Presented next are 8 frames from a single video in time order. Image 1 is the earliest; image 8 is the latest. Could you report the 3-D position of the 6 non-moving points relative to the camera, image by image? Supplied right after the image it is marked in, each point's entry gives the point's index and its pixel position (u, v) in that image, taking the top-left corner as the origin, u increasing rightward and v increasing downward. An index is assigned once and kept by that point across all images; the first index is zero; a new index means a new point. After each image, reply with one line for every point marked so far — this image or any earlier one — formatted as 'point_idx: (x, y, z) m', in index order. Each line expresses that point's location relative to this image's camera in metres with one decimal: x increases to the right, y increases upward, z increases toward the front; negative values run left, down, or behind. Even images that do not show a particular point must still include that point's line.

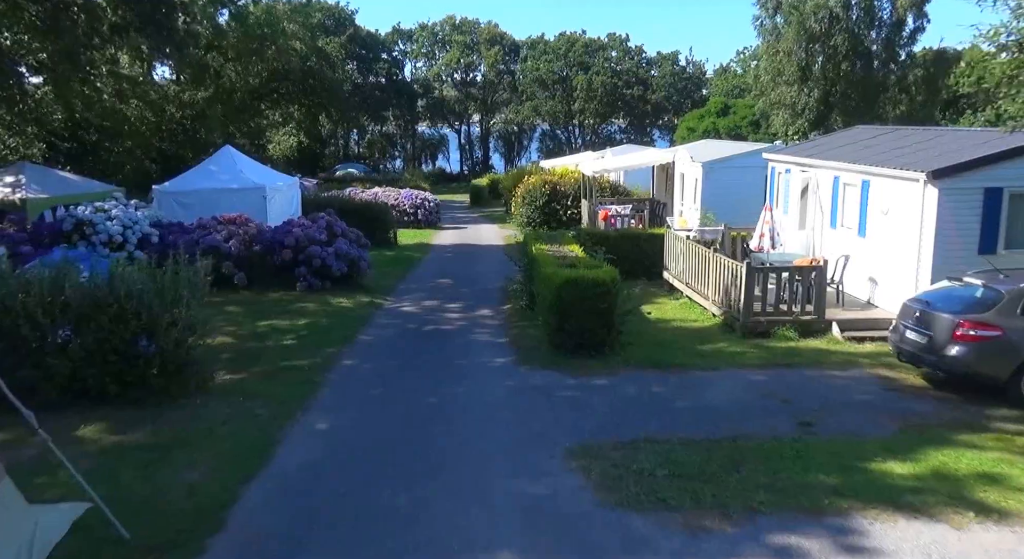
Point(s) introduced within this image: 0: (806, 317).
0: (+3.8, -0.5, +10.1) m
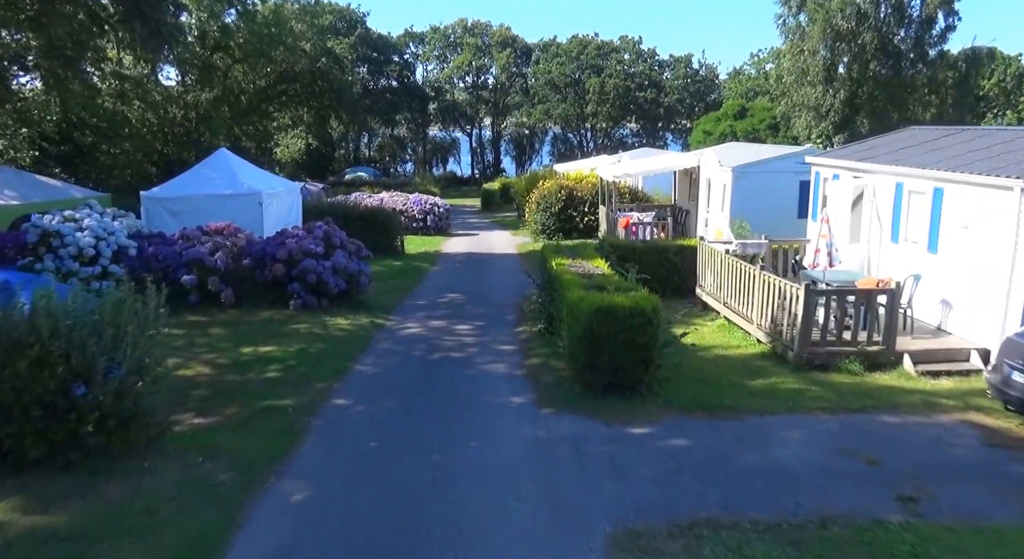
0: (+4.0, -0.8, +8.7) m
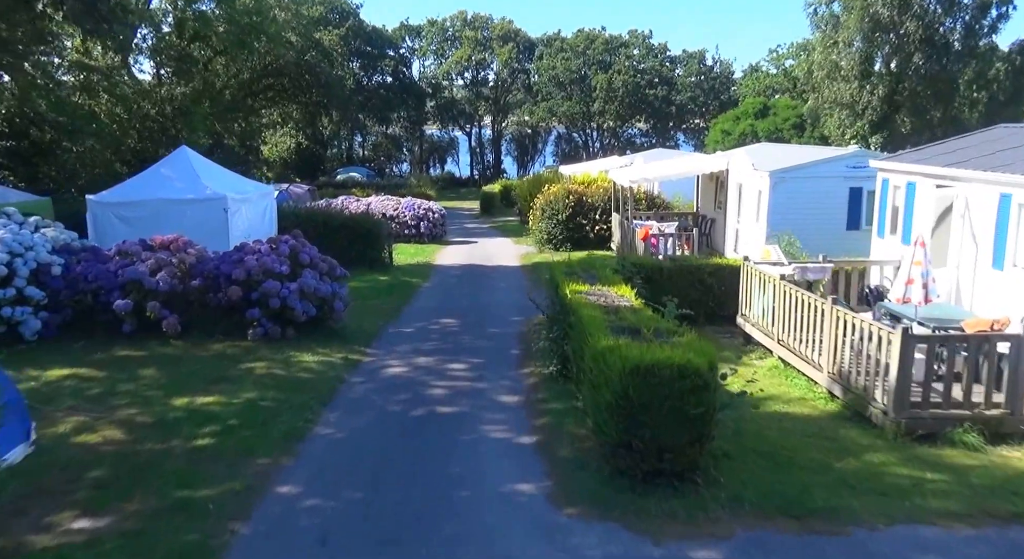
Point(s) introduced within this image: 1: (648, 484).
0: (+4.1, -1.1, +6.6) m
1: (+1.0, -1.5, +5.7) m
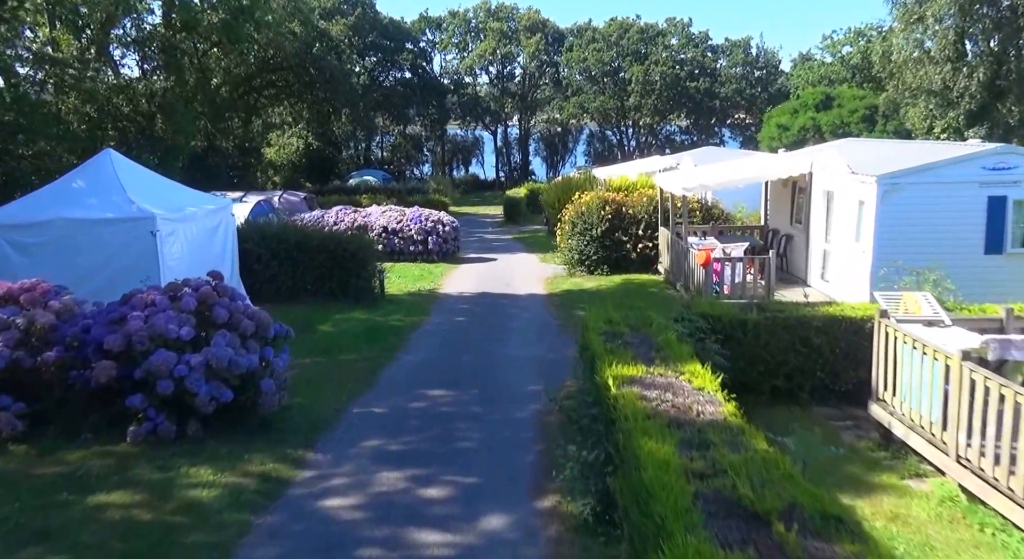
0: (+4.0, -1.7, +3.1) m
1: (+0.9, -2.0, +2.3) m
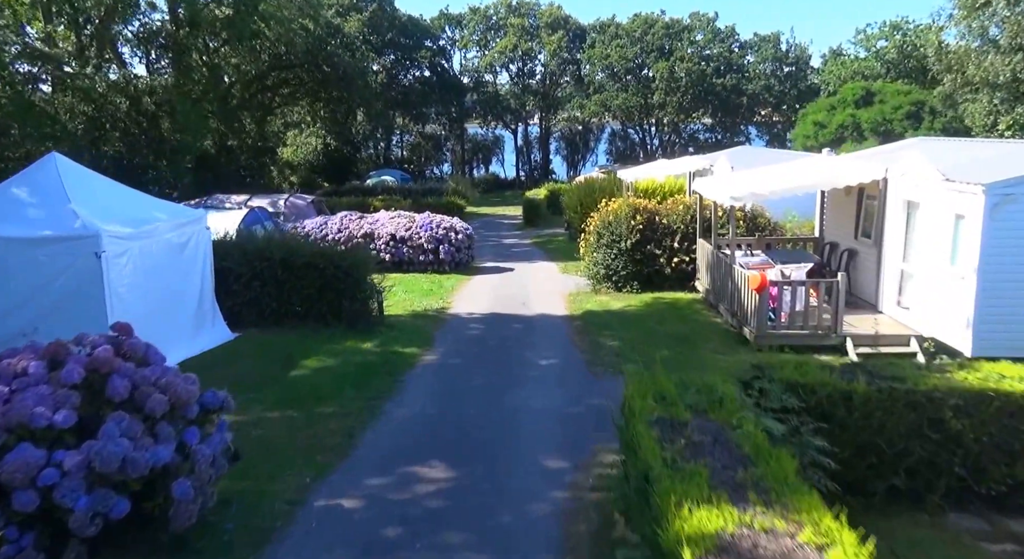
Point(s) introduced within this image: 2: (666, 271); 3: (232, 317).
0: (+4.0, -2.0, +1.1) m
1: (+0.9, -2.4, +0.4) m
2: (+2.9, +0.1, +14.9) m
3: (-4.7, -0.6, +13.1) m
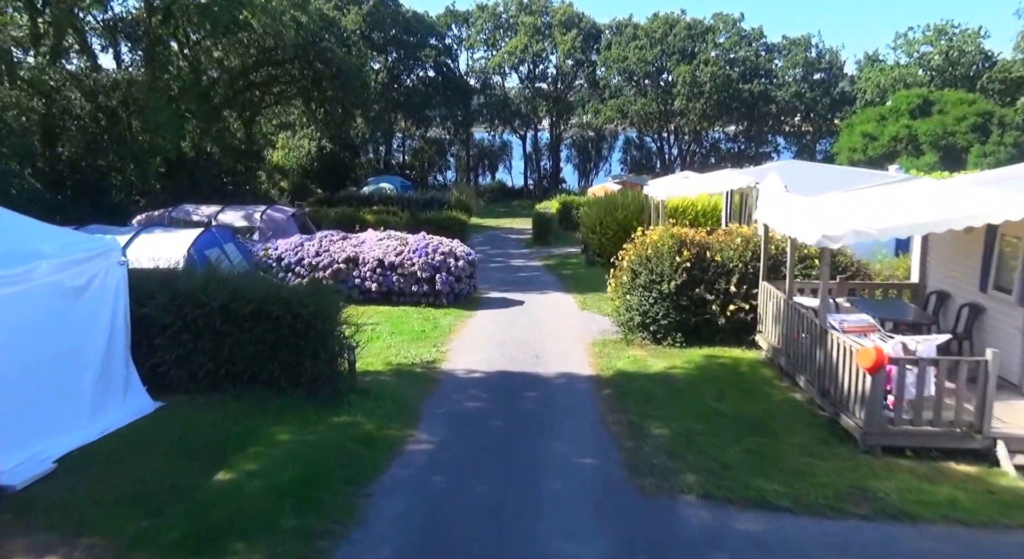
0: (+4.1, -2.8, -2.0) m
1: (+1.0, -3.1, -2.7) m
2: (+3.1, -0.6, +11.8) m
3: (-4.5, -1.2, +10.0) m
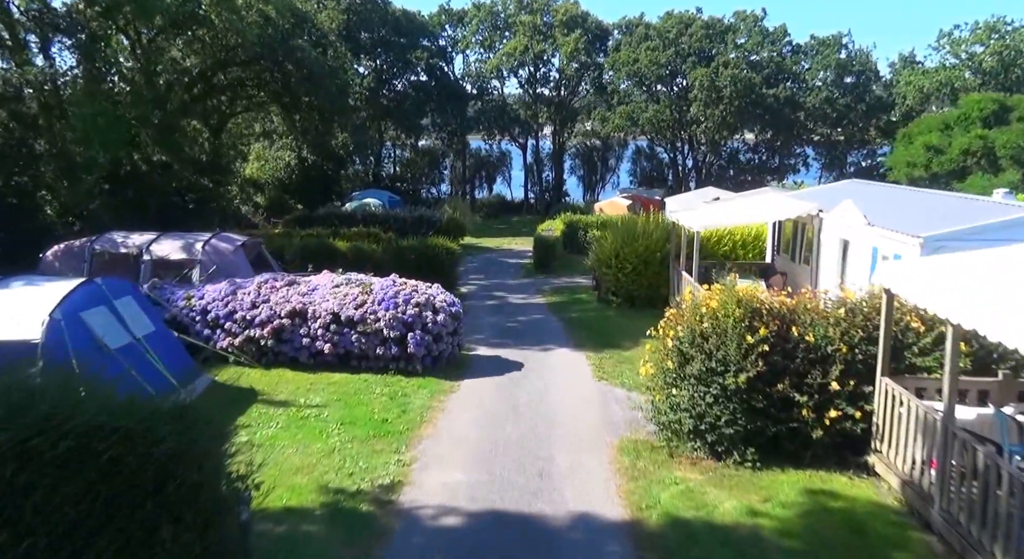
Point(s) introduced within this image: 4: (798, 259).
0: (+4.0, -3.5, -6.0) m
1: (+0.9, -3.9, -6.6) m
2: (+3.0, -1.5, +8.0) m
3: (-4.6, -2.1, +6.1) m
4: (+5.9, +0.4, +16.3) m
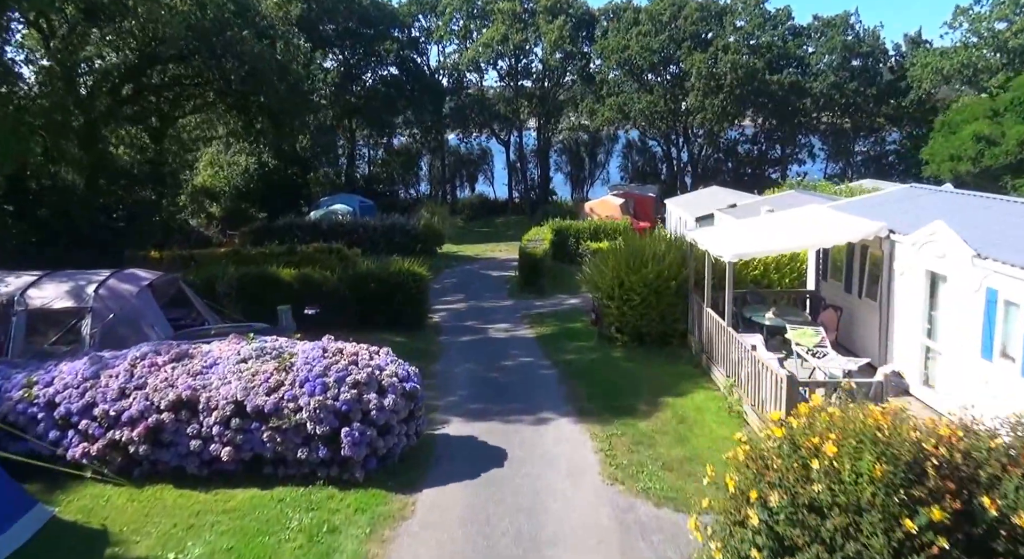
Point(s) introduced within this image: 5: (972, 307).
0: (+4.1, -4.4, -9.6) m
1: (+1.0, -4.8, -10.3) m
2: (+2.9, -2.3, +4.3) m
3: (-4.7, -3.1, +2.3) m
4: (+5.6, -0.2, +12.6) m
5: (+5.5, -0.3, +9.3) m
